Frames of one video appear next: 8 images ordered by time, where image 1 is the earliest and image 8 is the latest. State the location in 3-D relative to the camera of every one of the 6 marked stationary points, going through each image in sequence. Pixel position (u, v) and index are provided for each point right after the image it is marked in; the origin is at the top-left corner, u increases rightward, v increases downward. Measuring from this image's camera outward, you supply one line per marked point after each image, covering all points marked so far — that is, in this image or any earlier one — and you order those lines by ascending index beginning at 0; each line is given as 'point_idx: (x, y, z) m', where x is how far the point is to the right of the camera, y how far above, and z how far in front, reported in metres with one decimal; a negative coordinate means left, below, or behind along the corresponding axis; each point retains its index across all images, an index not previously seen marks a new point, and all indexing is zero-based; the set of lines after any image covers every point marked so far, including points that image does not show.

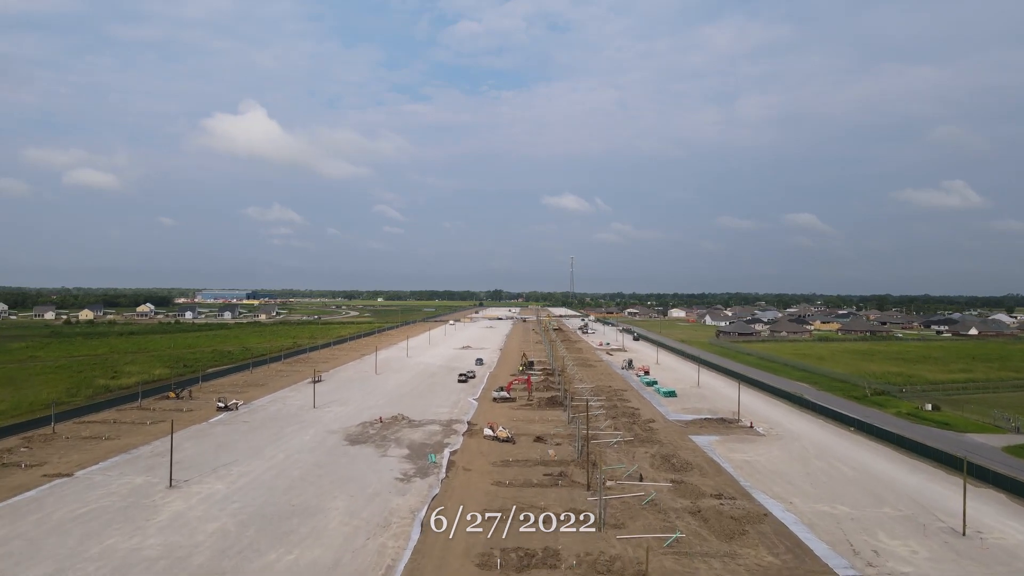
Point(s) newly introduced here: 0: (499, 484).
0: (-0.5, -6.7, +19.5) m
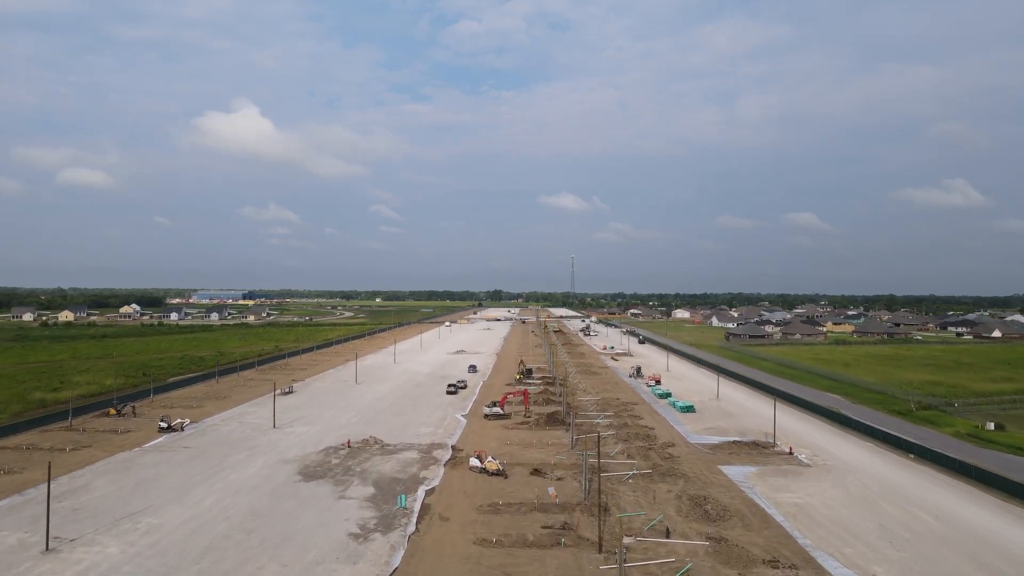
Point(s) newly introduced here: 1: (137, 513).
0: (-0.7, -6.7, +15.0) m
1: (-10.7, -6.4, +16.2) m
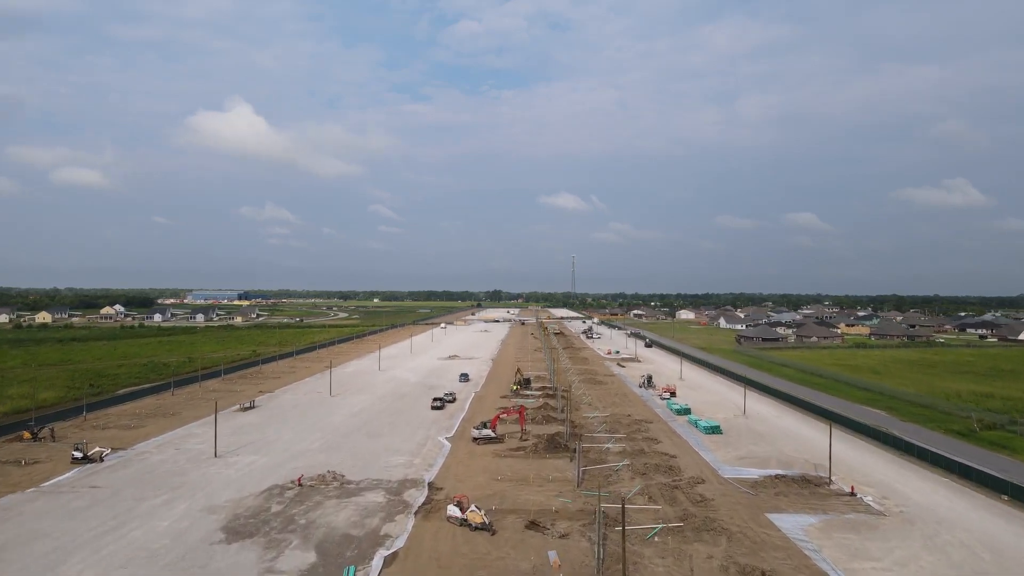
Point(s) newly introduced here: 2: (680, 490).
0: (-1.0, -6.7, +10.3) m
1: (-11.0, -6.4, +11.6) m
2: (+5.5, -6.6, +18.7) m
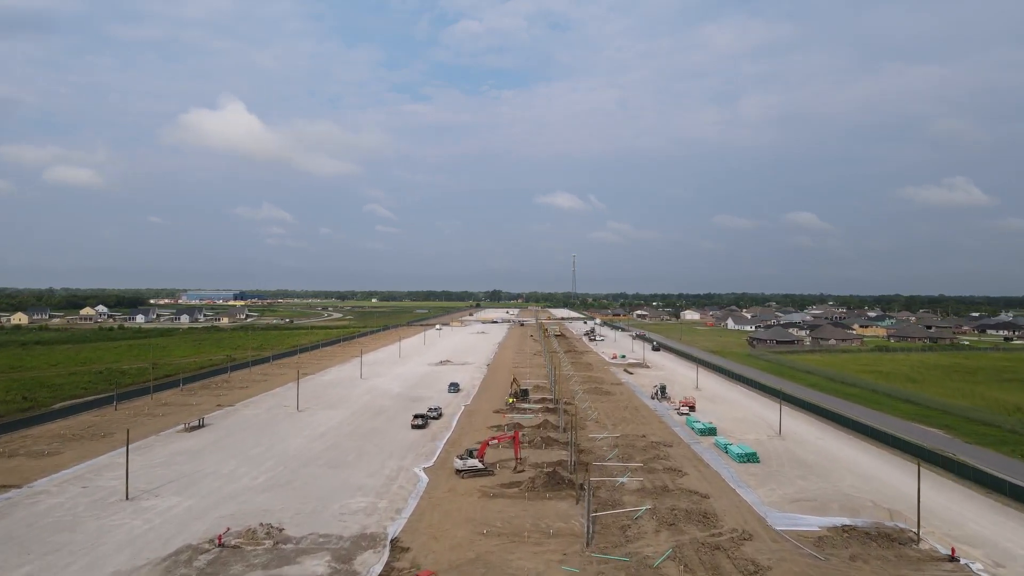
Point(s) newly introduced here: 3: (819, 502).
0: (-1.3, -6.6, +5.8) m
1: (-11.3, -6.3, +7.1) m
2: (+5.2, -6.5, +14.1) m
3: (+9.3, -6.5, +17.2) m
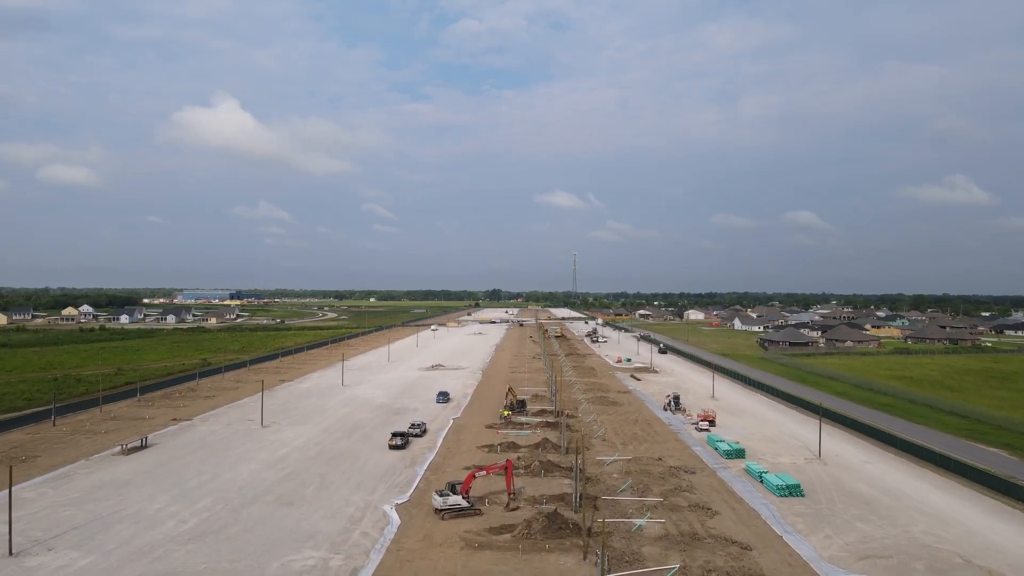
0: (-1.6, -6.5, +2.1) m
1: (-11.5, -6.2, +3.3) m
2: (+5.0, -6.5, +10.4) m
3: (+9.1, -6.4, +13.5) m
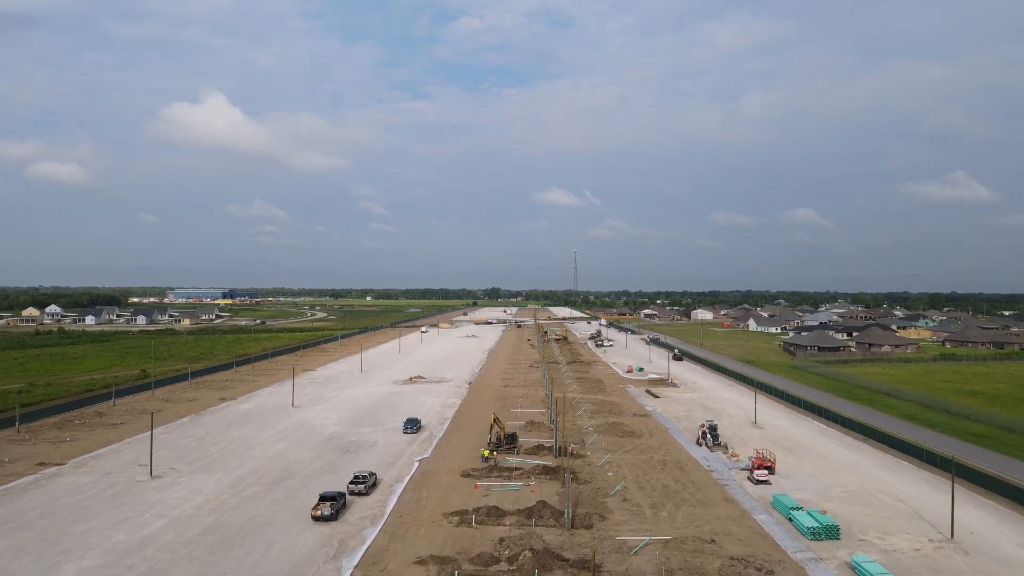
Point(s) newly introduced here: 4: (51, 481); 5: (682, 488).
0: (-2.1, -6.5, -5.1) m
1: (-12.1, -6.2, -3.8) m
2: (+4.5, -6.4, +3.2) m
3: (+8.5, -6.4, +6.3) m
4: (-15.1, -6.2, +18.8) m
5: (+5.6, -6.5, +18.7) m
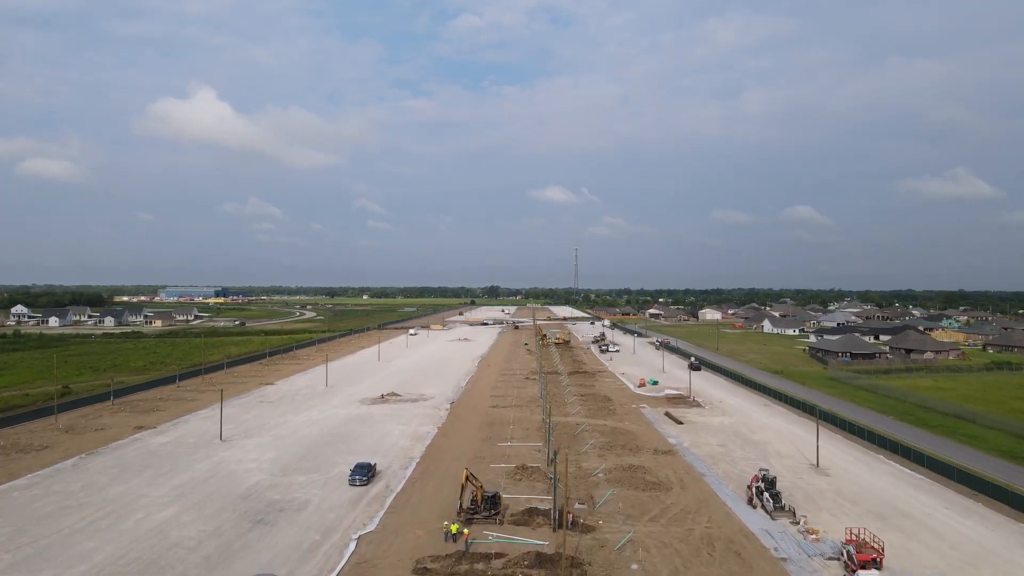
0: (-2.7, -6.6, -11.6) m
1: (-12.6, -6.4, -10.4) m
2: (+3.9, -6.5, -3.3) m
3: (+8.0, -6.5, -0.2) m
4: (-15.7, -6.3, +12.3) m
5: (+5.0, -6.6, +12.1) m
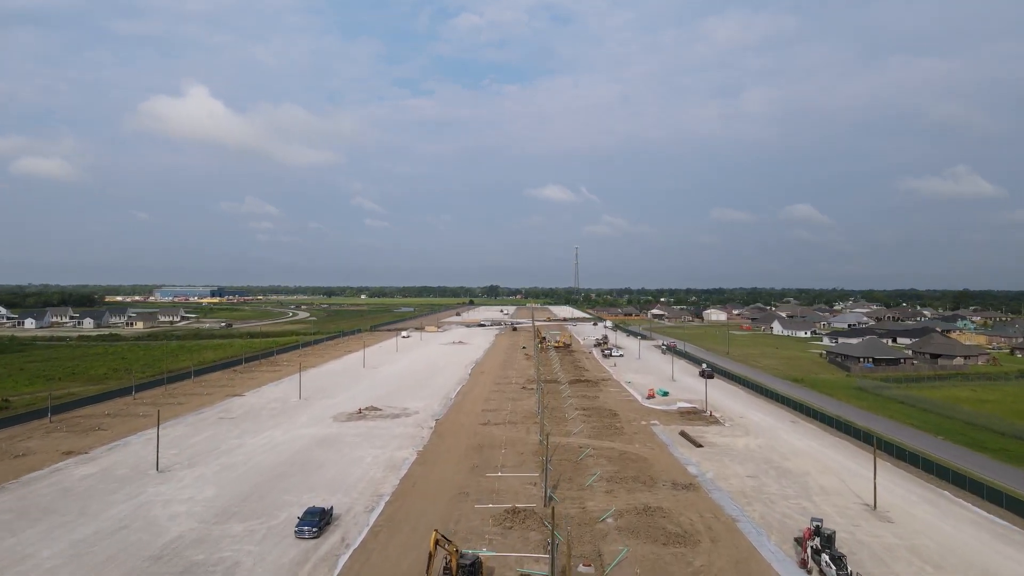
0: (-3.0, -6.7, -15.4) m
1: (-13.0, -6.5, -14.2) m
2: (+3.6, -6.6, -7.1) m
3: (+7.7, -6.5, -4.0) m
4: (-16.0, -6.4, +8.5) m
5: (+4.7, -6.7, +8.3) m
